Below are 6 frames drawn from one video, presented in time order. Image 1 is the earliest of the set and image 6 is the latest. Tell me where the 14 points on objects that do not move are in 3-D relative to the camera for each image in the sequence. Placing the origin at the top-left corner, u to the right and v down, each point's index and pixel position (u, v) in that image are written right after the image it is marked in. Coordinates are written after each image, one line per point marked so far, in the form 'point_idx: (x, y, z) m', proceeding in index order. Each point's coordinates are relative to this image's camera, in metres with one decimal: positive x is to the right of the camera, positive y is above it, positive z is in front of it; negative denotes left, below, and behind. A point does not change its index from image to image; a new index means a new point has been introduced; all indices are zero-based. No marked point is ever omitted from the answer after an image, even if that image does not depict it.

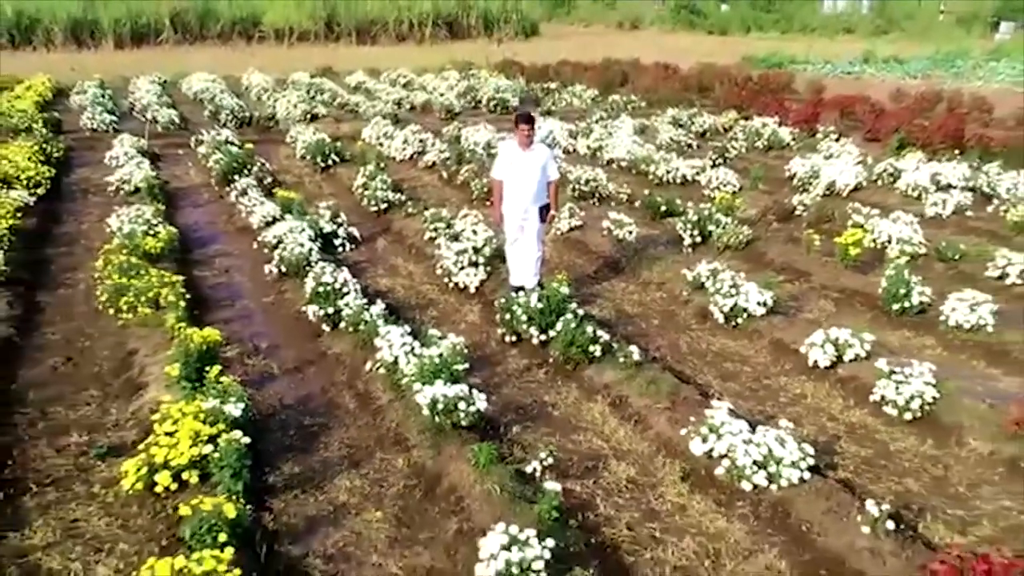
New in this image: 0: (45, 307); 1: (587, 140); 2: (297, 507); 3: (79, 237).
0: (-3.9, -0.2, +8.6) m
1: (+1.1, +2.2, +15.4) m
2: (-1.1, -1.1, +5.3) m
3: (-4.7, +0.6, +11.1) m
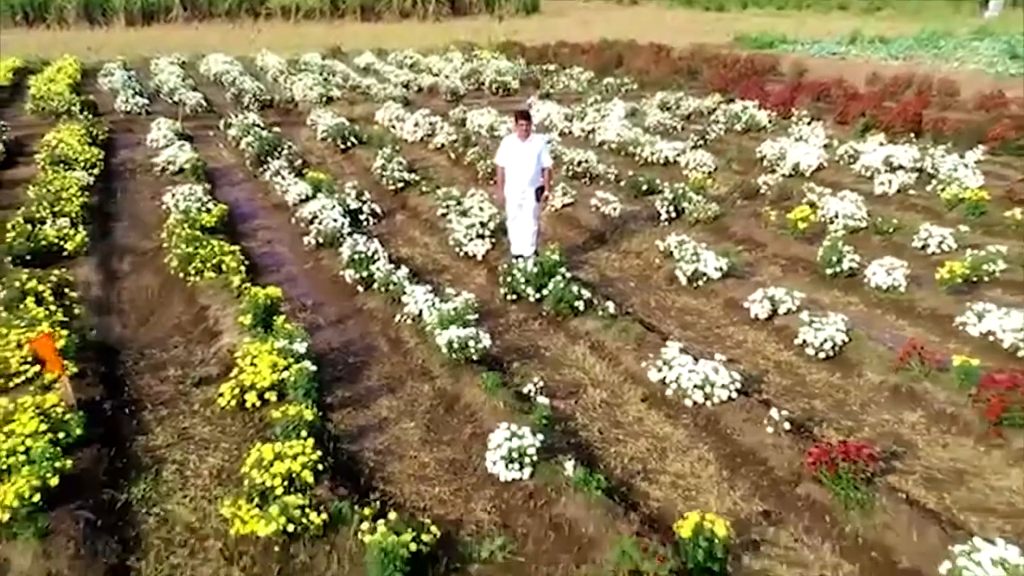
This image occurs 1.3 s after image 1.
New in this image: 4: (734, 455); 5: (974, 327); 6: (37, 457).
0: (-3.9, +0.2, +10.4) m
1: (+1.2, +2.8, +17.1) m
2: (-1.1, -0.9, +7.0) m
3: (-4.7, +0.9, +12.8) m
4: (+1.4, -1.0, +6.4) m
5: (+3.7, -0.3, +8.1) m
6: (-2.7, -1.0, +5.8) m
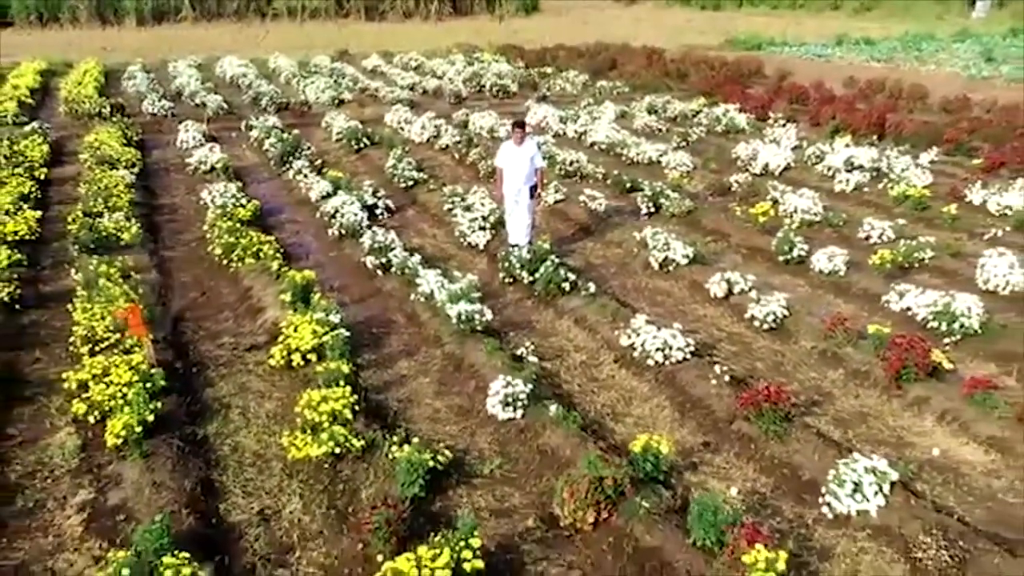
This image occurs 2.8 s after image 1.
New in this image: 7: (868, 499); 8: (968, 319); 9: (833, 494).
0: (-4.0, +0.3, +12.0) m
1: (+1.1, +3.0, +18.7) m
2: (-1.1, -0.8, +8.7) m
3: (-4.7, +1.1, +14.4) m
4: (+1.4, -0.9, +8.0) m
5: (+3.7, -0.2, +9.7) m
6: (-2.8, -0.8, +7.5) m
7: (+2.2, -1.3, +6.3) m
8: (+4.1, -0.3, +9.1) m
9: (+2.0, -1.3, +6.4) m
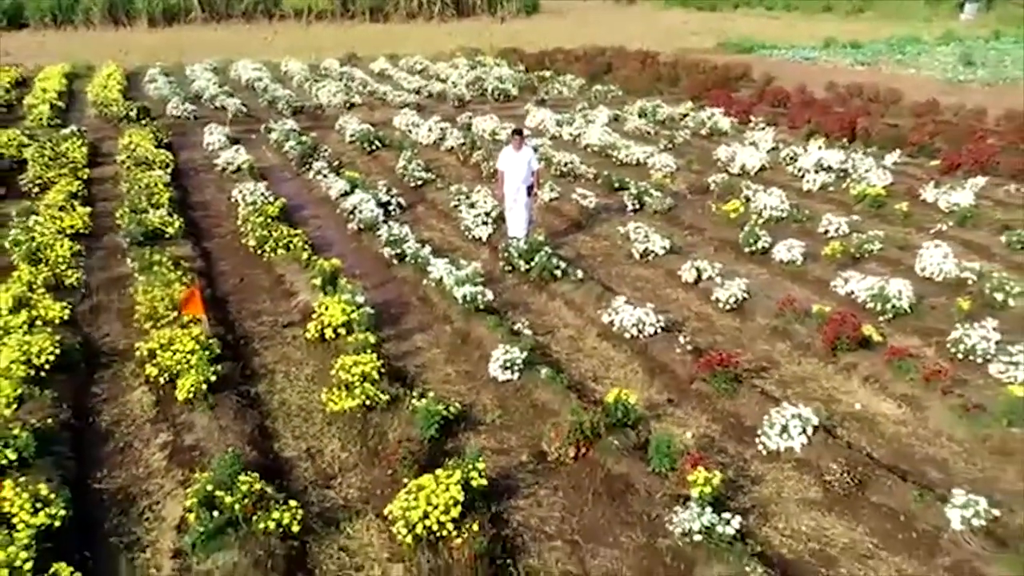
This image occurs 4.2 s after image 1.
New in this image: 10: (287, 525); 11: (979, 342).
0: (-4.0, +0.5, +13.6) m
1: (+1.1, +3.2, +20.3) m
2: (-1.2, -0.6, +10.3) m
3: (-4.7, +1.3, +16.0) m
4: (+1.3, -0.7, +9.6) m
5: (+3.7, 0.0, +11.3) m
6: (-2.8, -0.7, +9.1) m
7: (+2.2, -1.2, +7.9) m
8: (+4.1, -0.1, +10.7) m
9: (+2.0, -1.2, +8.0) m
10: (-1.5, -1.6, +6.8) m
11: (+4.4, -0.5, +9.6) m
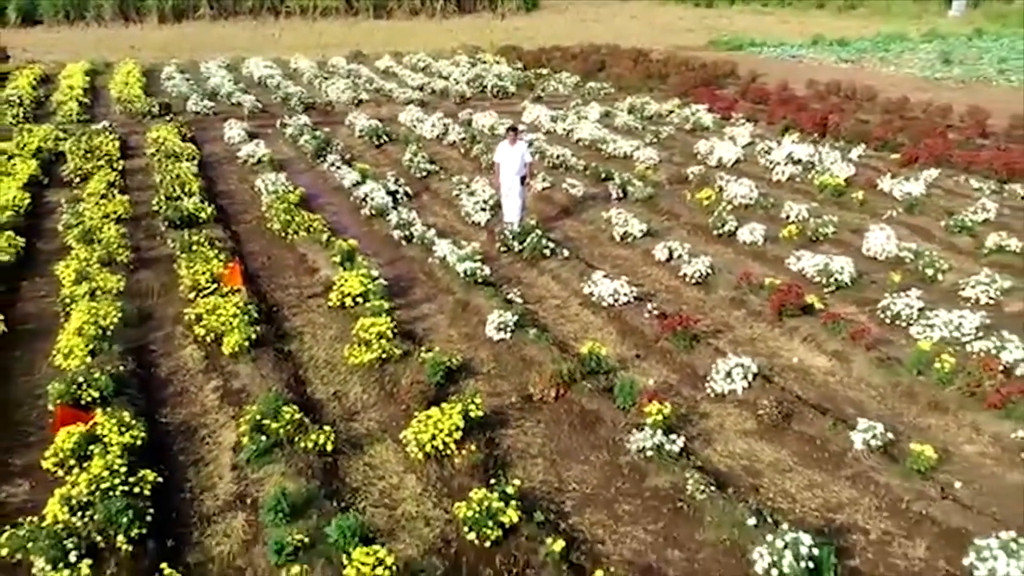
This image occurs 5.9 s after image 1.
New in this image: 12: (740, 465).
0: (-4.1, +0.8, +15.3) m
1: (+1.1, +3.5, +22.0) m
2: (-1.2, -0.3, +12.0) m
3: (-4.8, +1.6, +17.7) m
4: (+1.3, -0.5, +11.3) m
5: (+3.6, +0.3, +13.0) m
6: (-2.9, -0.4, +10.8) m
7: (+2.1, -0.9, +9.6) m
8: (+4.0, +0.2, +12.4) m
9: (+1.9, -0.9, +9.7) m
10: (-1.6, -1.3, +8.5) m
11: (+4.3, -0.2, +11.3) m
12: (+1.9, -1.5, +8.6) m
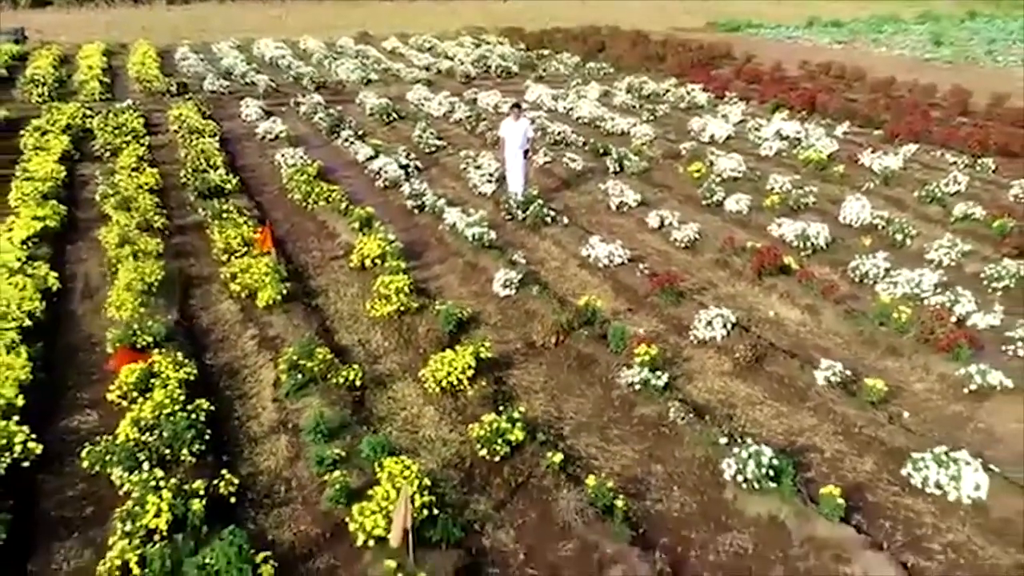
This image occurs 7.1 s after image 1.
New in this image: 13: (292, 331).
0: (-4.0, +1.4, +16.5) m
1: (+1.2, +4.2, +23.1) m
2: (-1.2, +0.2, +13.2) m
3: (-4.7, +2.2, +18.9) m
4: (+1.3, 0.0, +12.5) m
5: (+3.6, +0.8, +14.2) m
6: (-2.8, +0.1, +12.0) m
7: (+2.1, -0.4, +10.8) m
8: (+4.0, +0.6, +13.6) m
9: (+2.0, -0.4, +10.9) m
10: (-1.5, -0.9, +9.7) m
11: (+4.4, +0.2, +12.5) m
12: (+2.0, -1.1, +9.8) m
13: (-2.4, -0.5, +11.2) m
